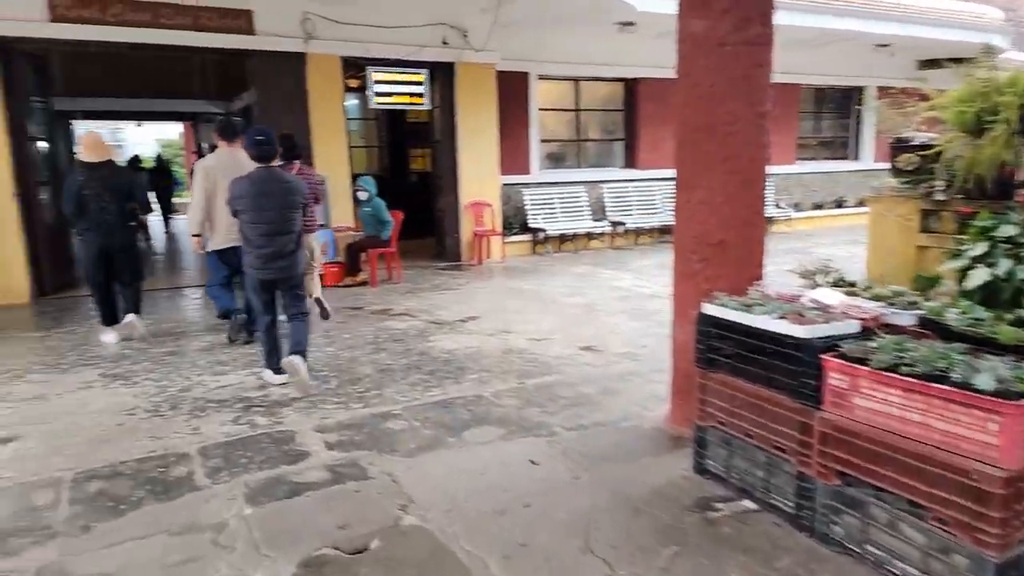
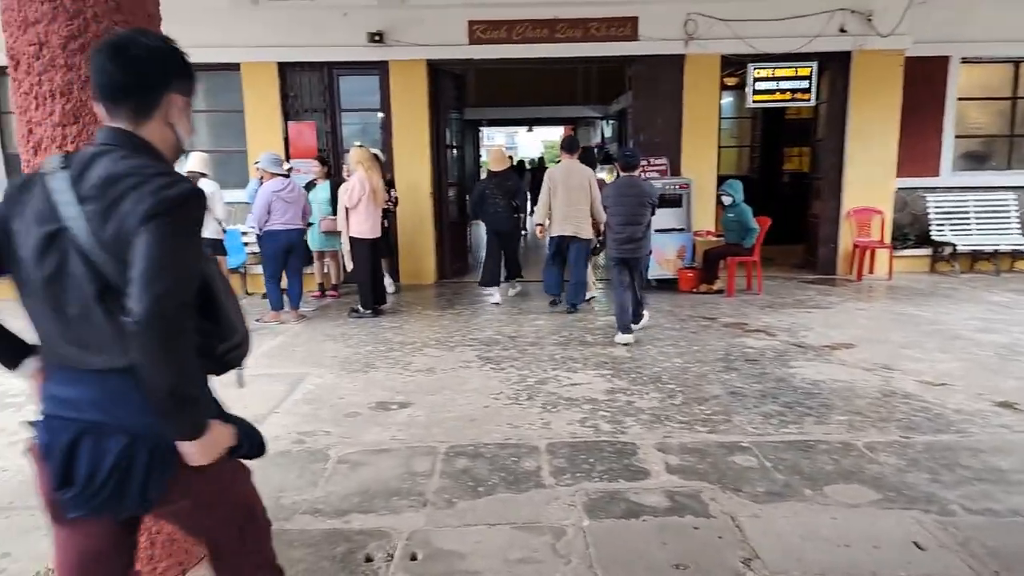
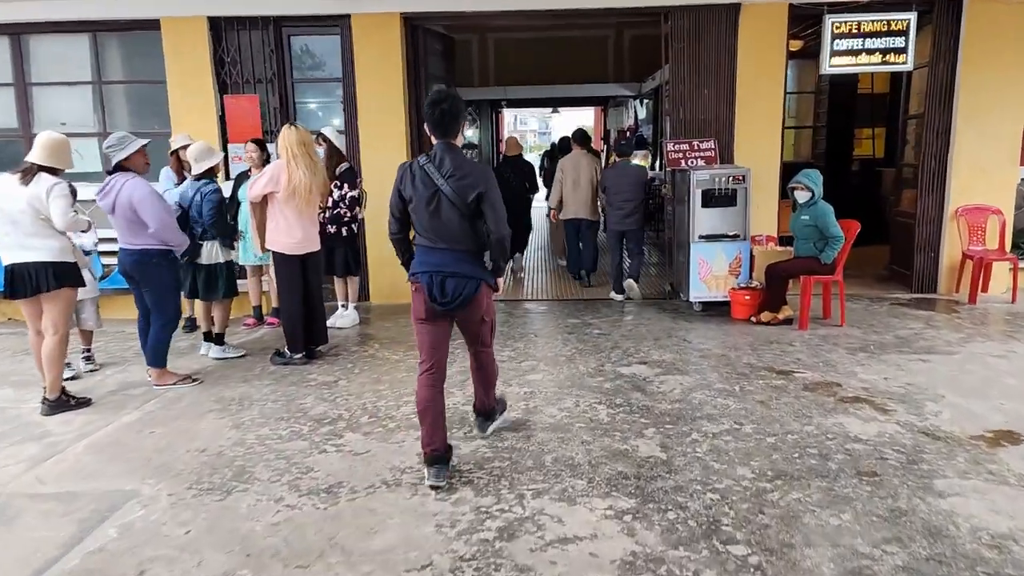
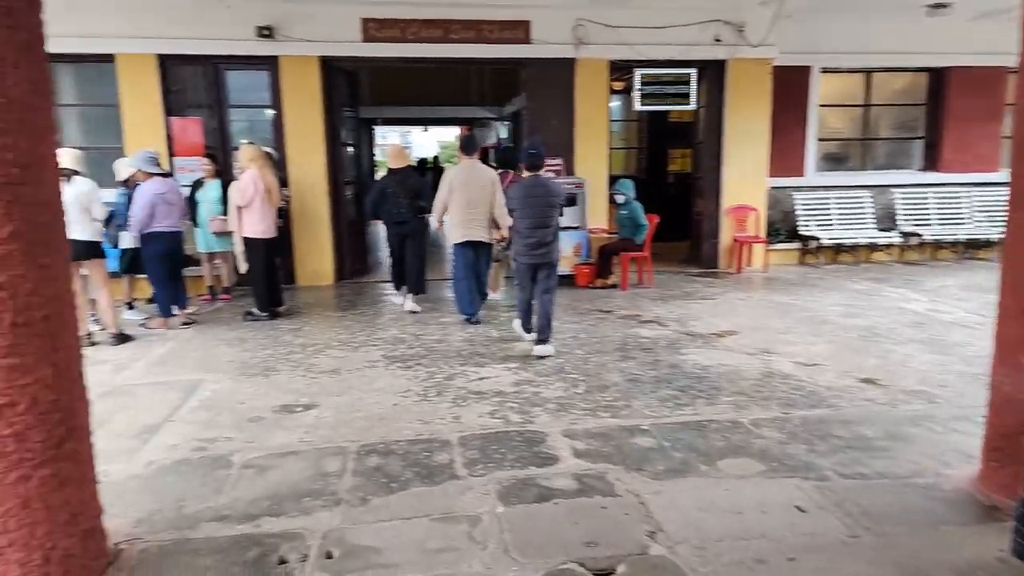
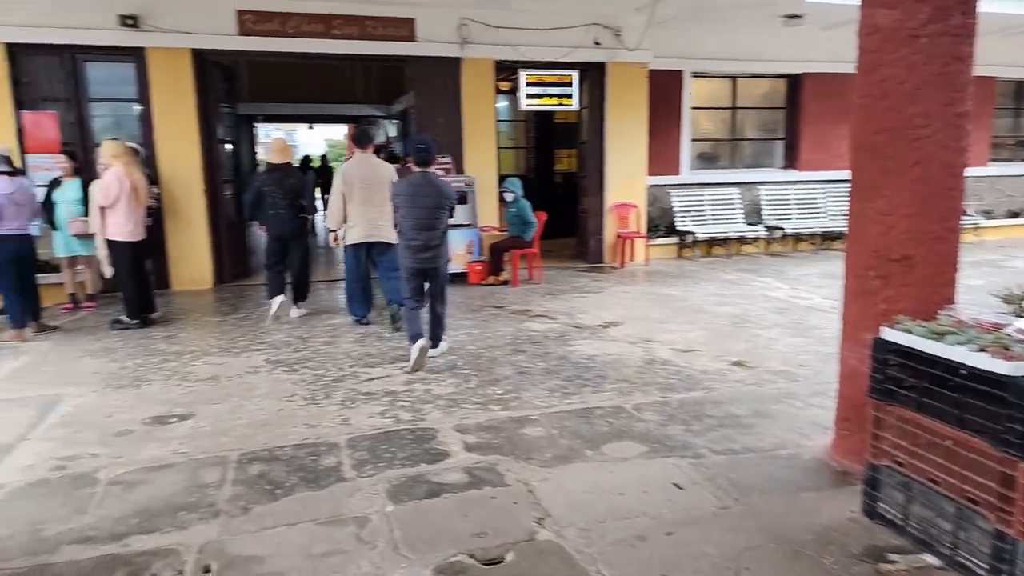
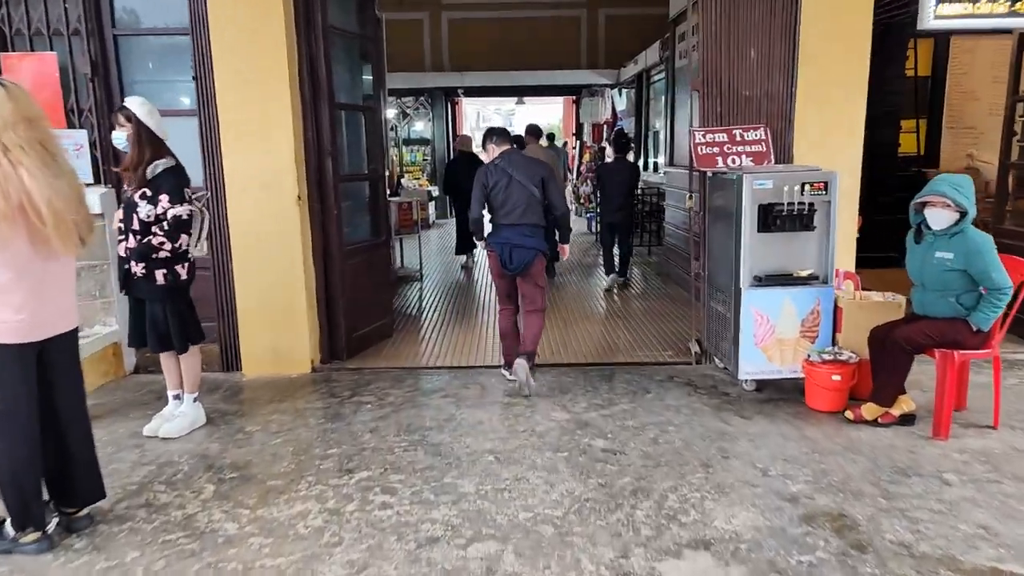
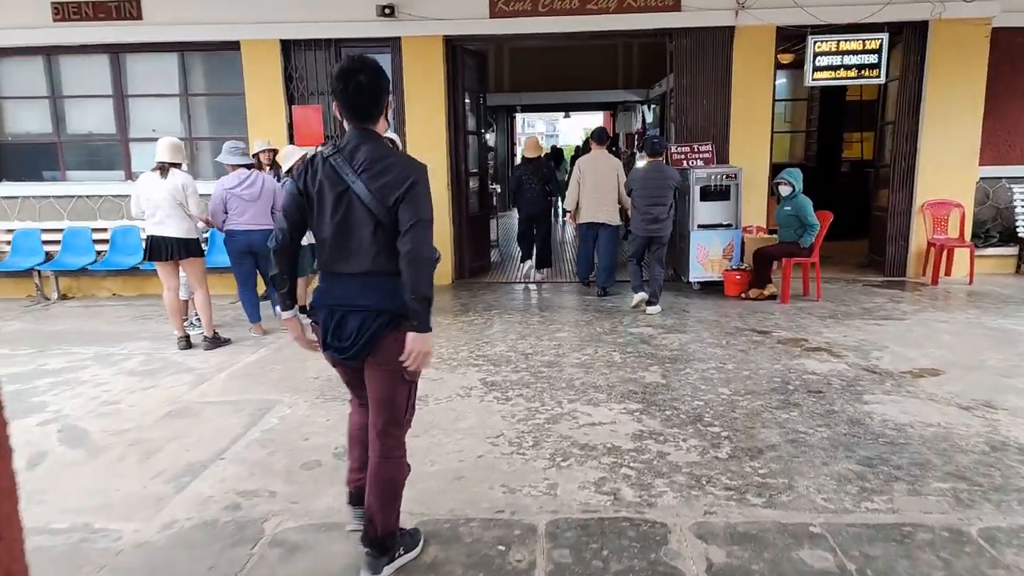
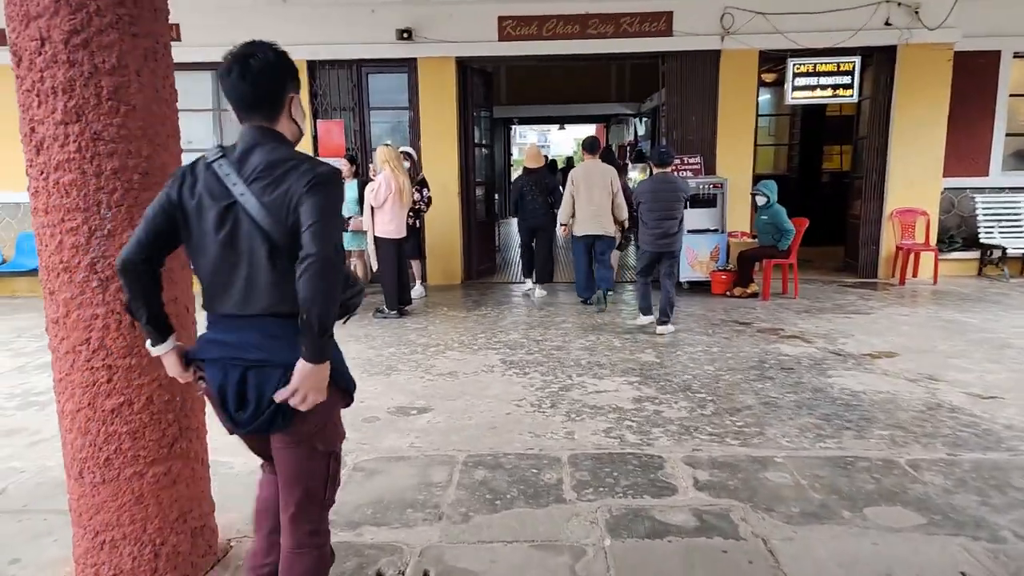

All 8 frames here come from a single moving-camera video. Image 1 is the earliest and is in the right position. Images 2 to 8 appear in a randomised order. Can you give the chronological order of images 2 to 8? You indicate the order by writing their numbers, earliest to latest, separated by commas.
5, 4, 2, 8, 7, 3, 6
